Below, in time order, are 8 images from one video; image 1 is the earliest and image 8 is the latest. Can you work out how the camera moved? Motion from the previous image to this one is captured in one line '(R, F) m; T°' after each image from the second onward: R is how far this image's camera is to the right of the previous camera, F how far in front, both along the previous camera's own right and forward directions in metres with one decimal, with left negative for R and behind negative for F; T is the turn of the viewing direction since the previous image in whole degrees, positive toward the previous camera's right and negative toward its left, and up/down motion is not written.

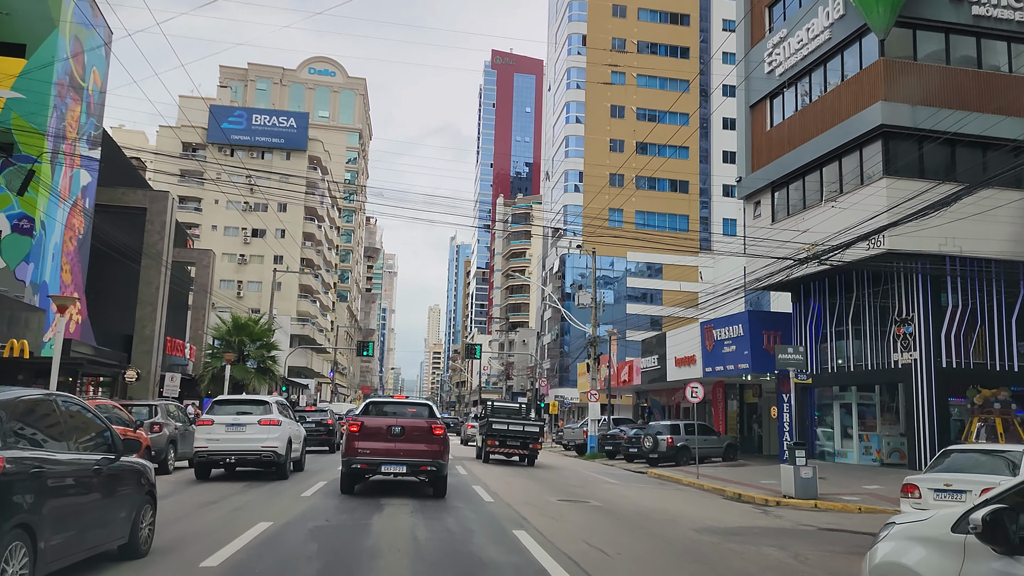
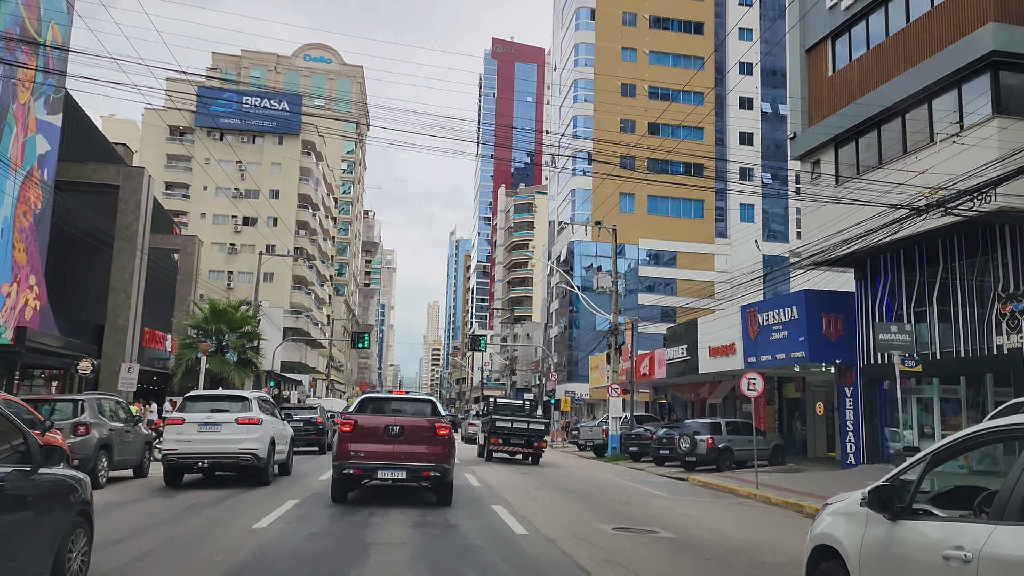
(-0.4, +3.4) m; 0°
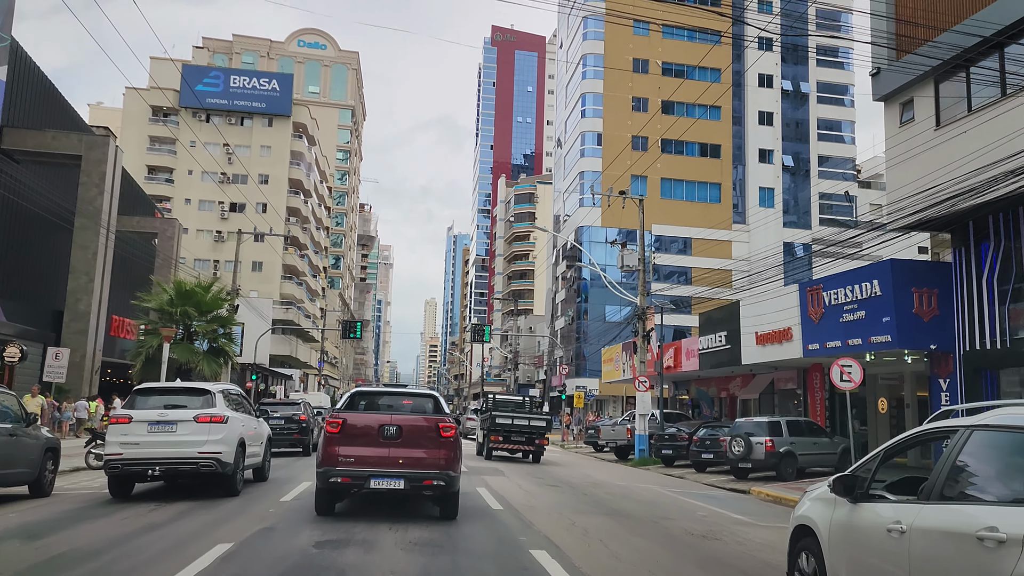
(-0.5, +3.7) m; 0°
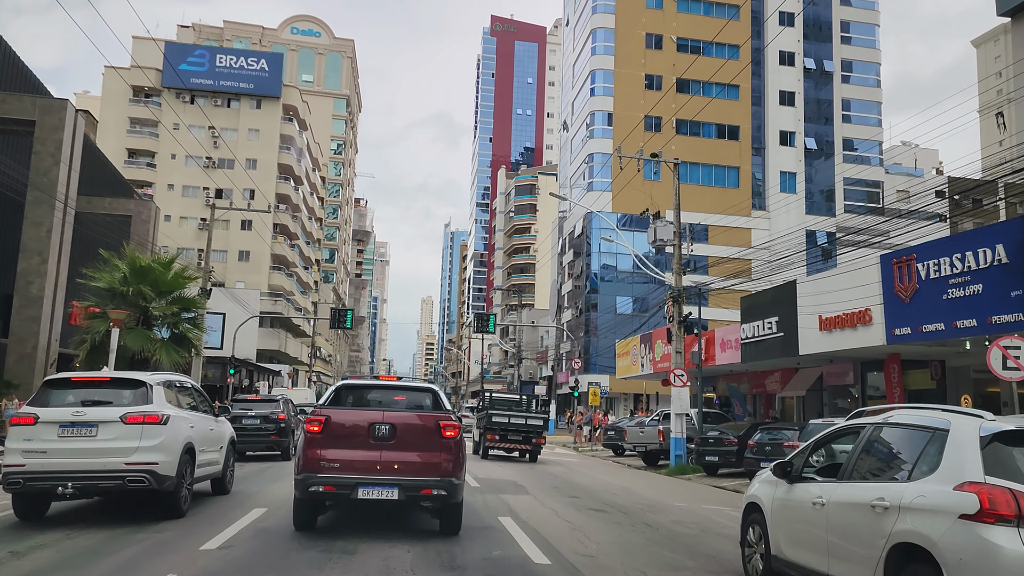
(-0.5, +3.6) m; 0°
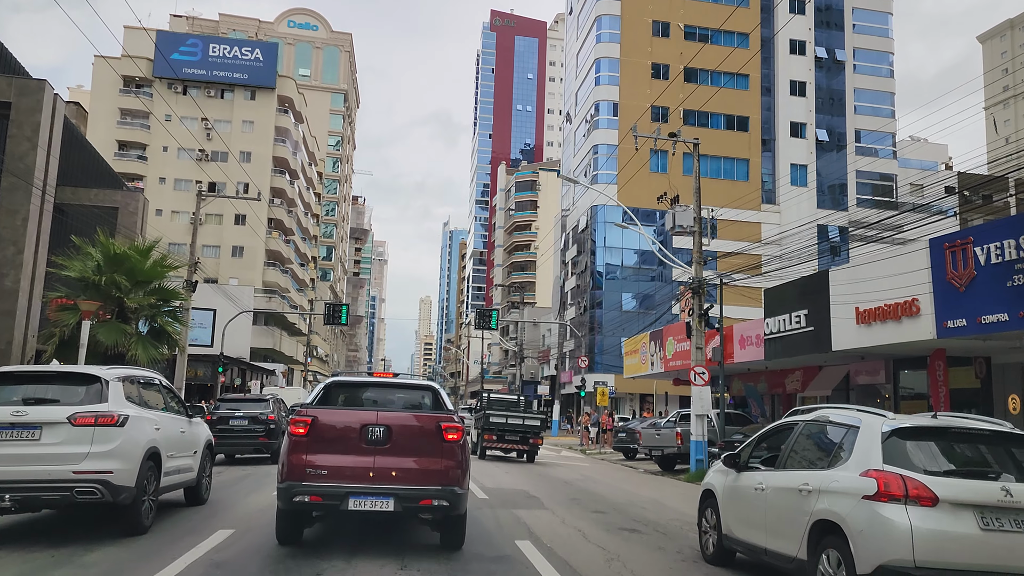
(-0.2, +1.6) m; 0°
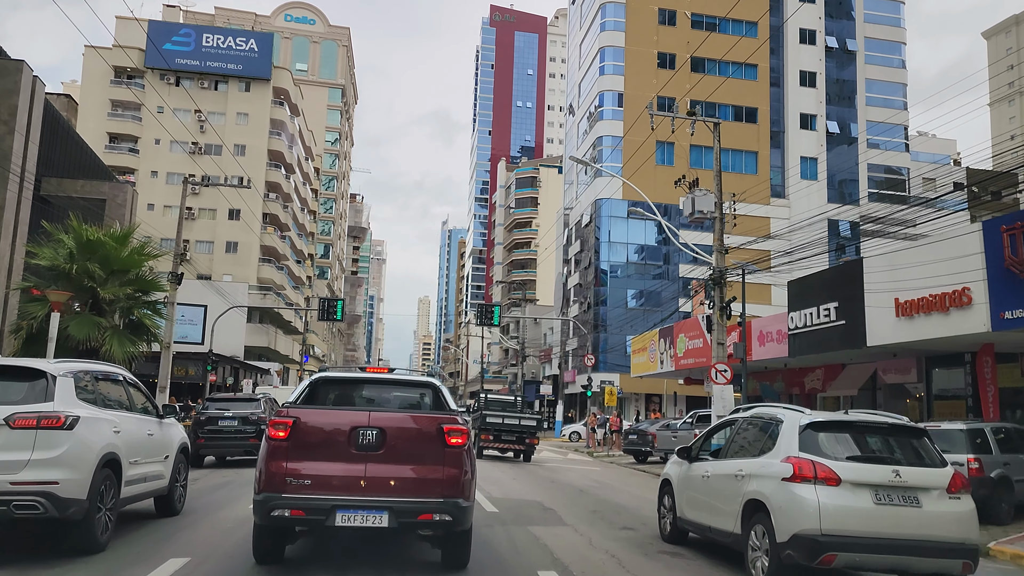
(-0.2, +1.4) m; 0°
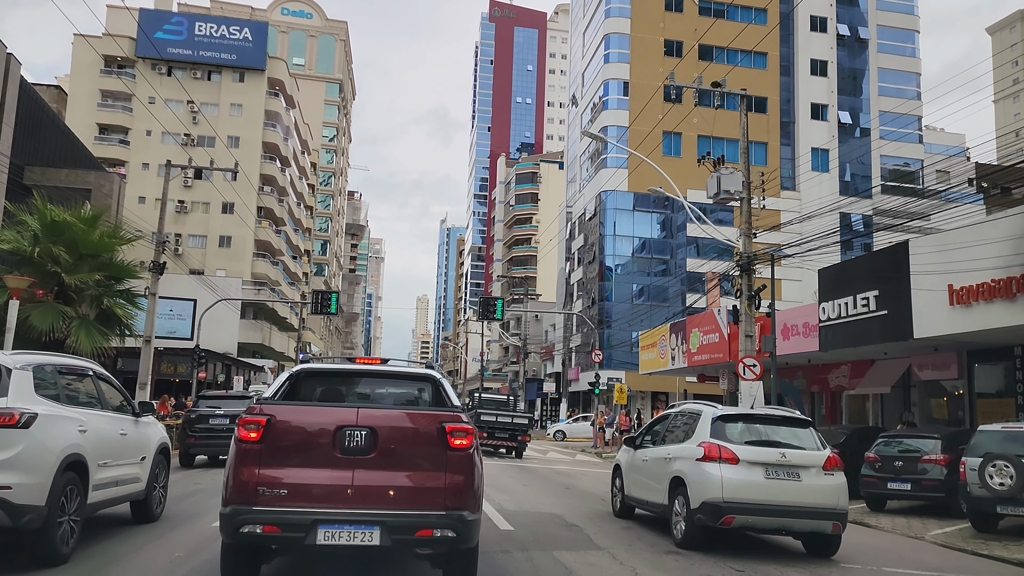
(-0.2, +1.6) m; 0°
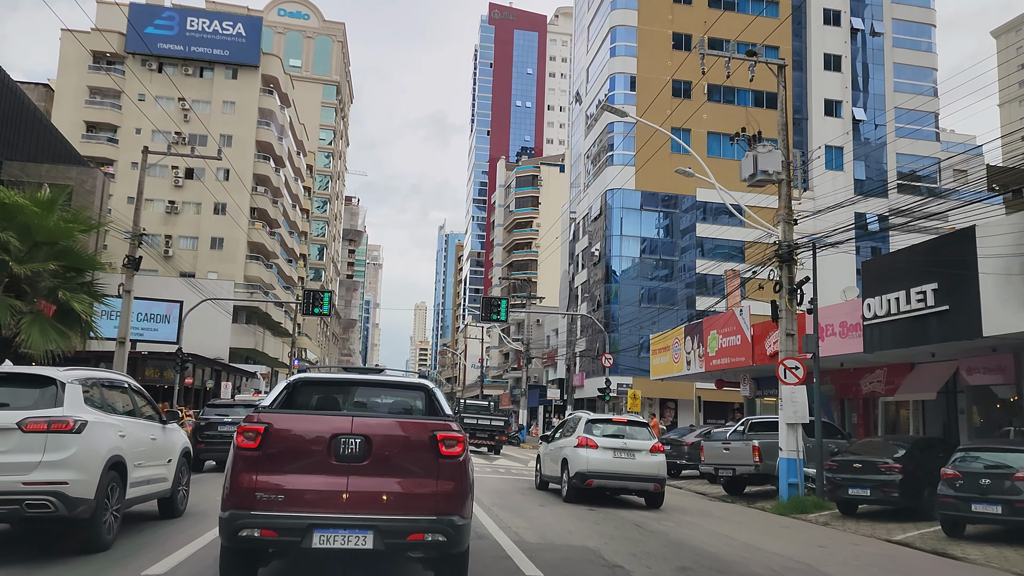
(-0.2, +1.8) m; 0°
